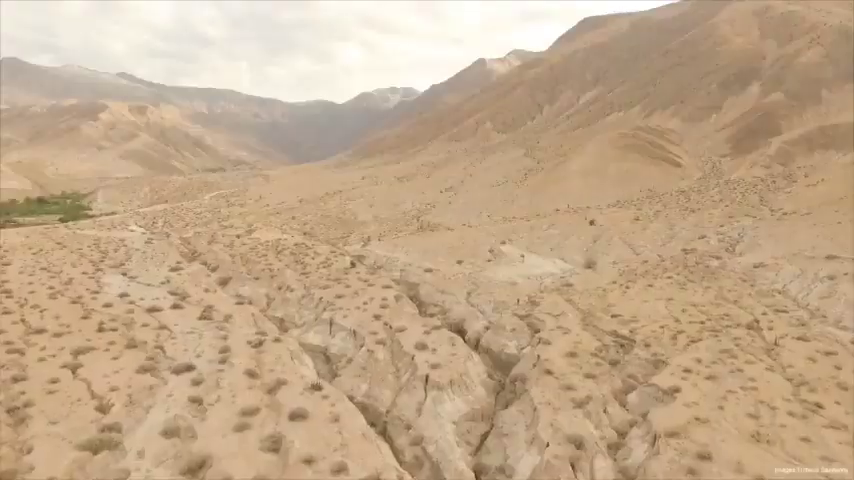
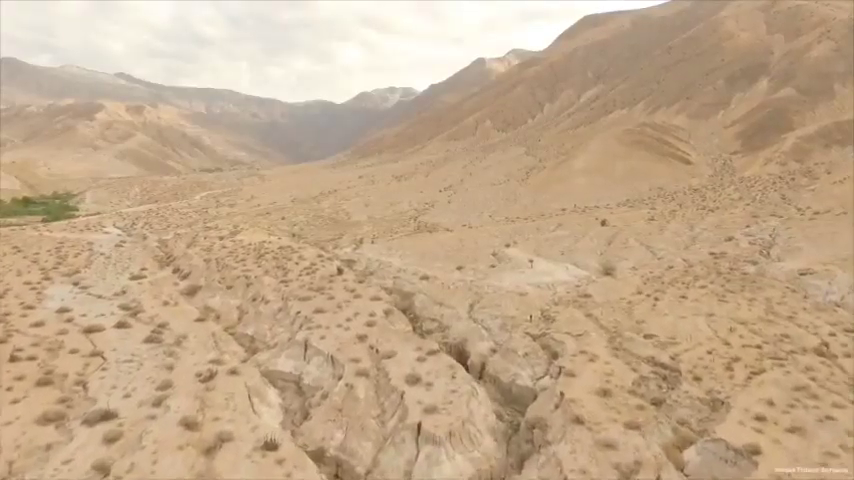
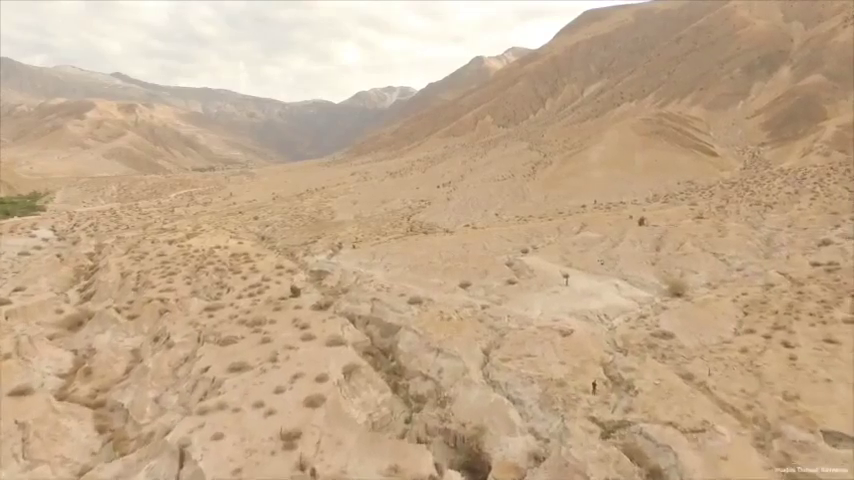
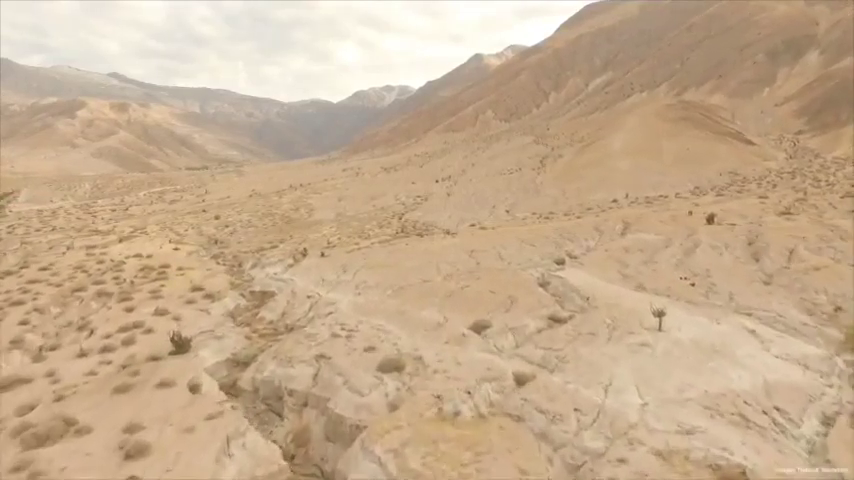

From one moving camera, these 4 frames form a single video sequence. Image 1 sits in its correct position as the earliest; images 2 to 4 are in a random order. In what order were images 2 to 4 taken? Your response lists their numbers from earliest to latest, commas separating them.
2, 3, 4
